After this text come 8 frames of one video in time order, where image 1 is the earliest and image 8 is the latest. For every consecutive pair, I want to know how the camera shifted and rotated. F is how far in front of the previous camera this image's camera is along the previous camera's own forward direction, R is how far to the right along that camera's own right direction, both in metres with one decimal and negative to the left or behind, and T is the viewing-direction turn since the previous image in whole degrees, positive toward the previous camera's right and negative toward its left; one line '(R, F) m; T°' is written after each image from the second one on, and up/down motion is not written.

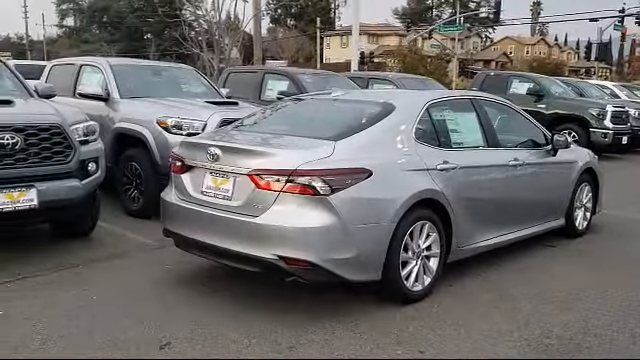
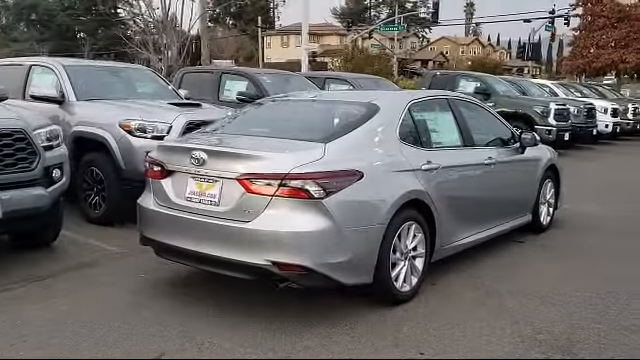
(-0.3, +0.1) m; +6°
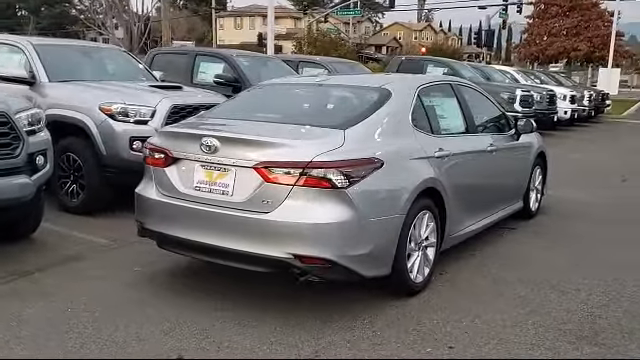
(-0.5, +0.2) m; +5°
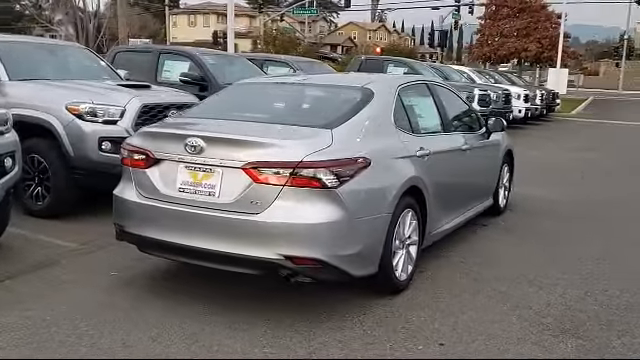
(-0.2, 0.0) m; +4°
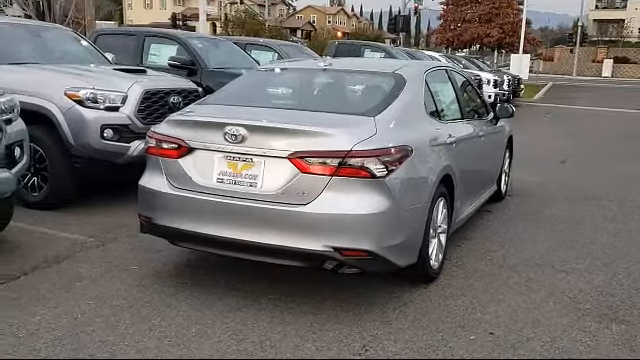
(-0.6, +0.1) m; +4°
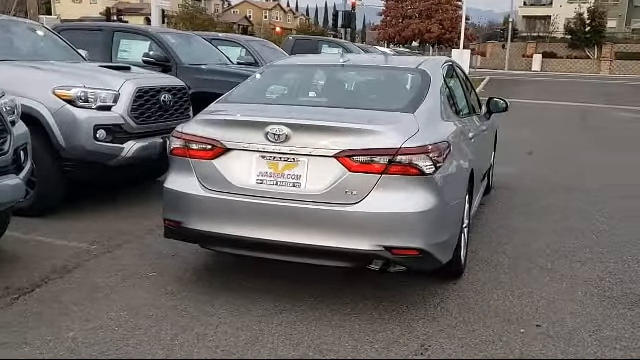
(-0.7, +0.1) m; +6°
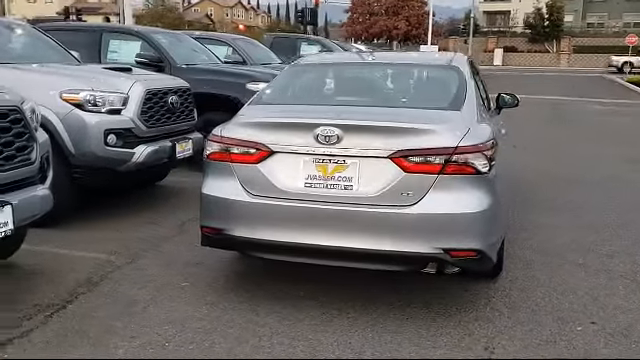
(-0.5, +0.1) m; +3°
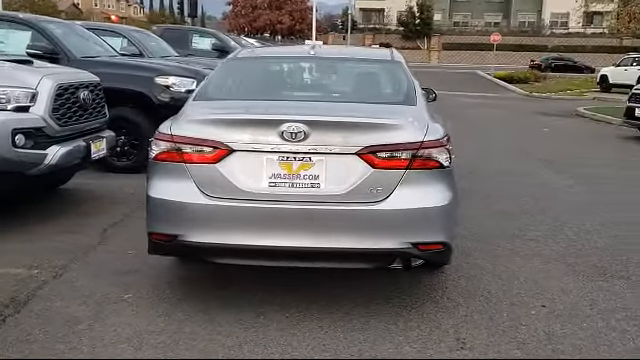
(-0.5, +0.2) m; +11°
